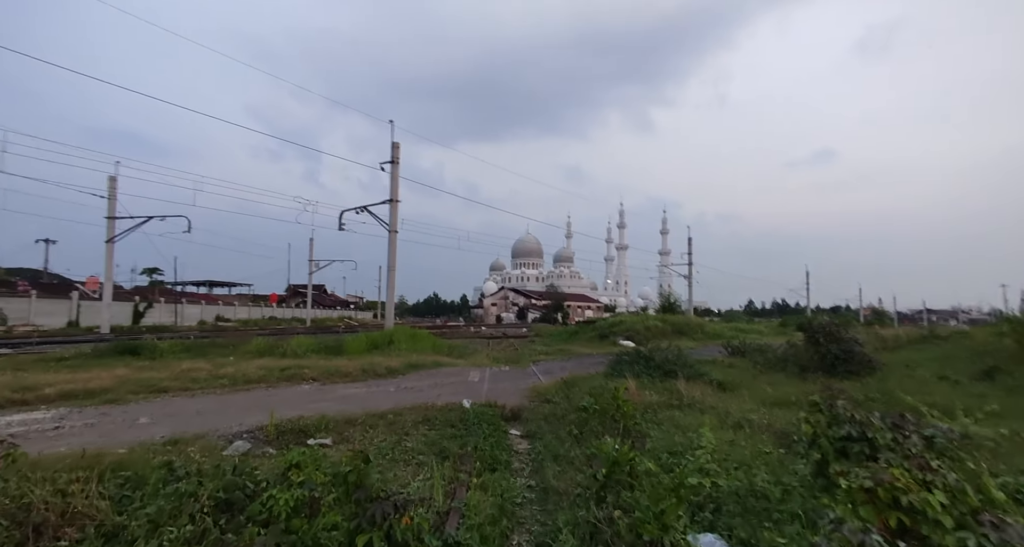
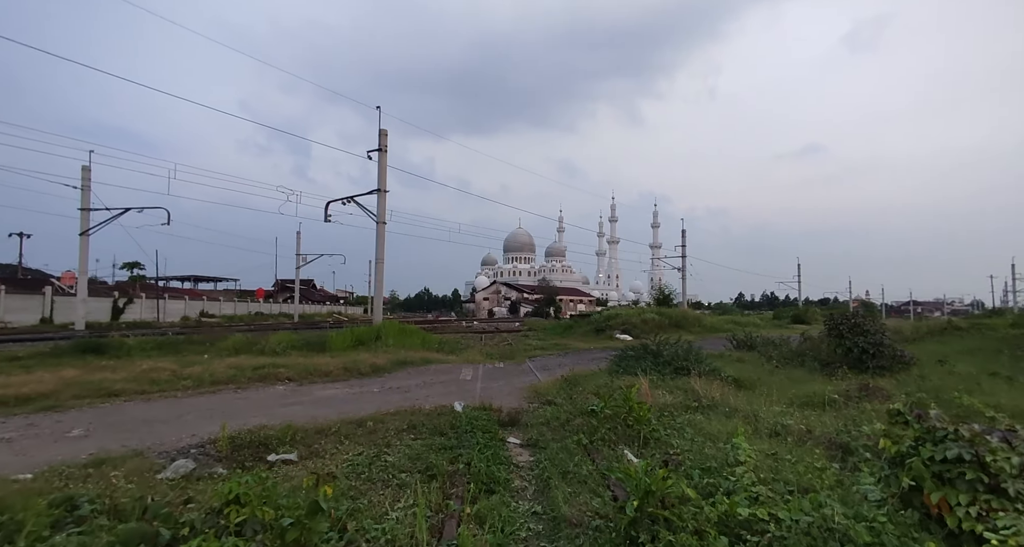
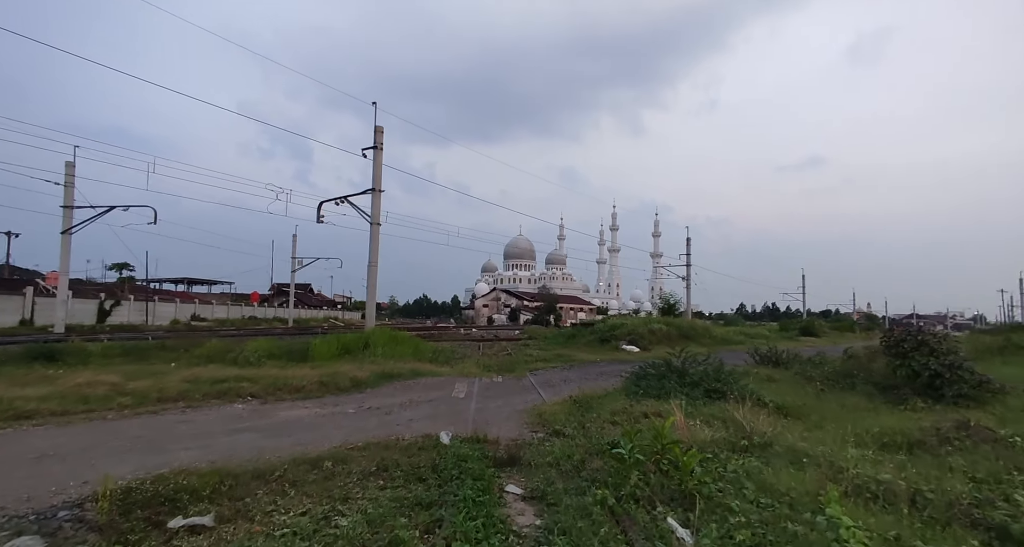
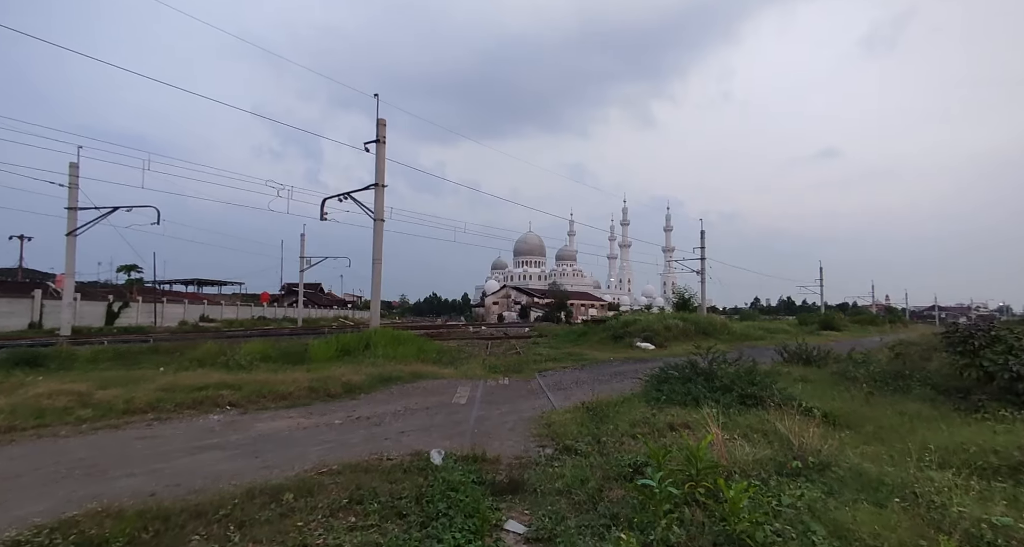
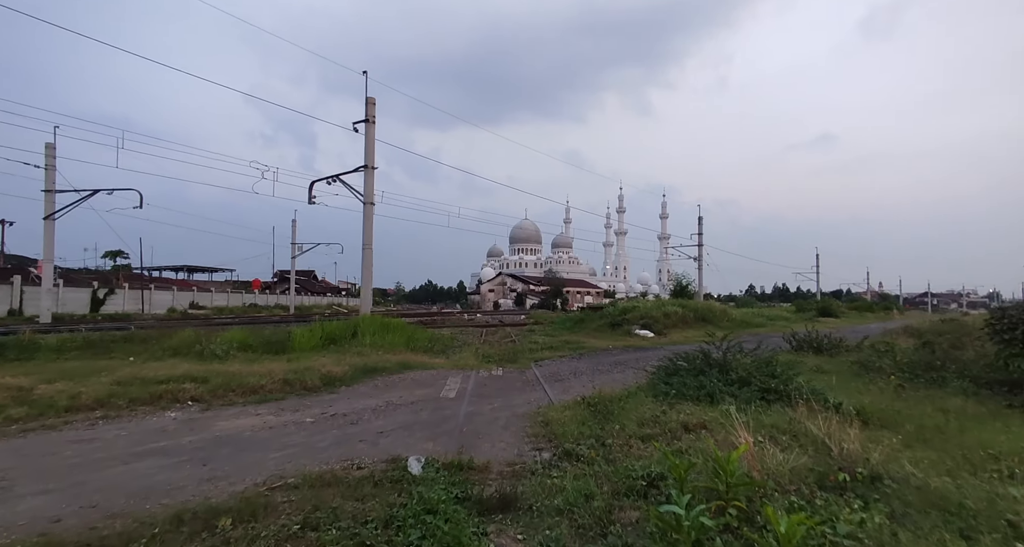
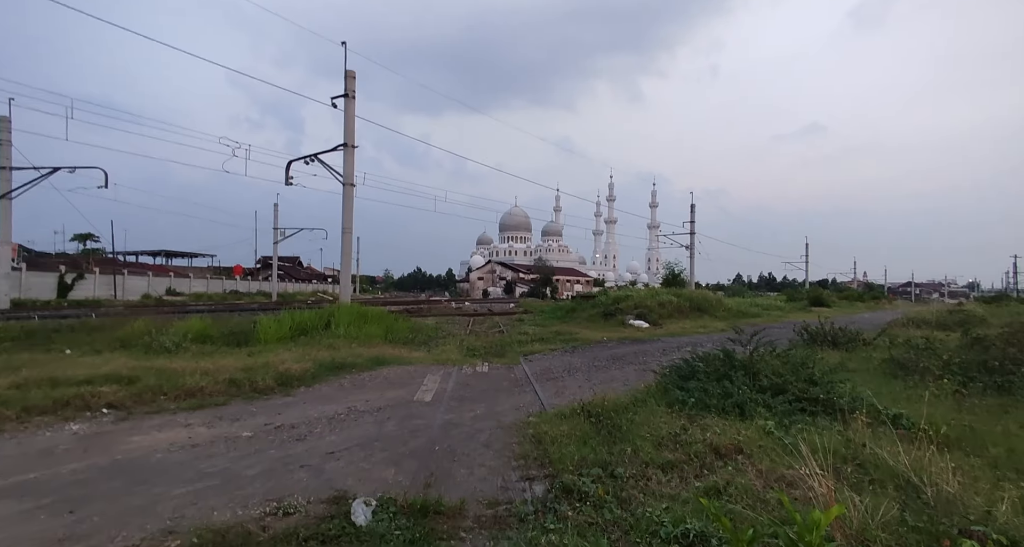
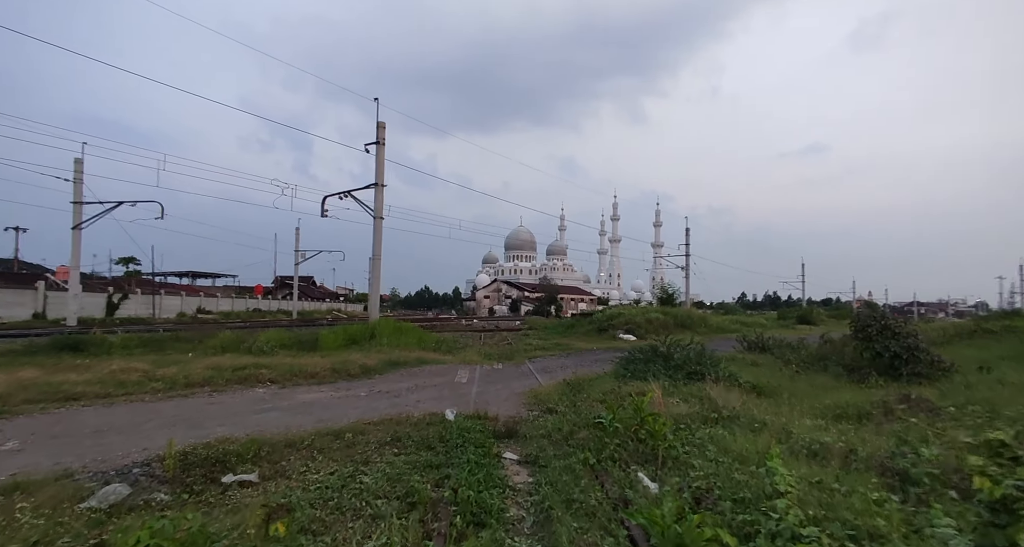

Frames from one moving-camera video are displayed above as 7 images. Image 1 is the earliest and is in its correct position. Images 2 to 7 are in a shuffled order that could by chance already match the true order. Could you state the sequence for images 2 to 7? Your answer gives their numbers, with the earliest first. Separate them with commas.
2, 7, 3, 4, 5, 6
